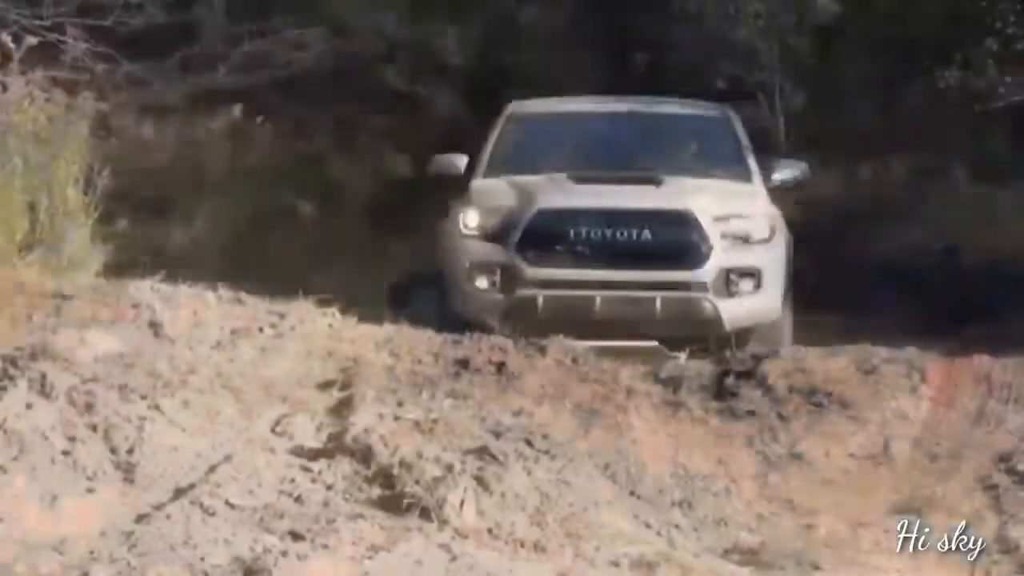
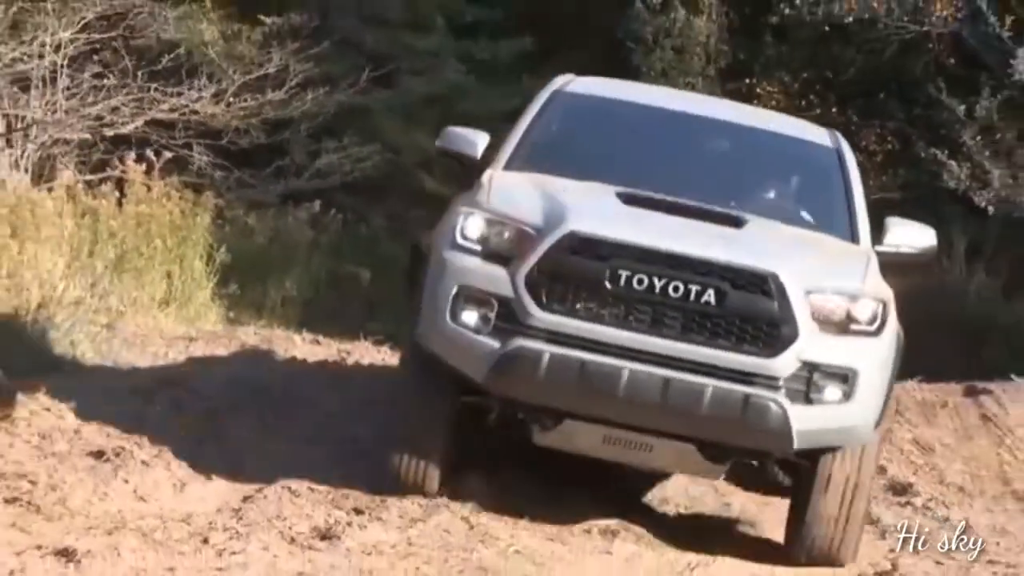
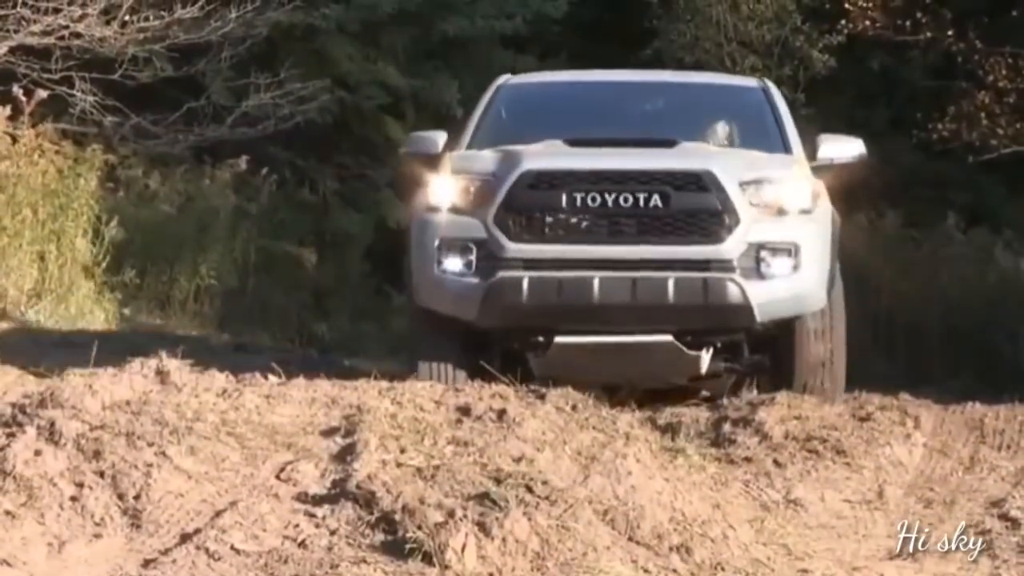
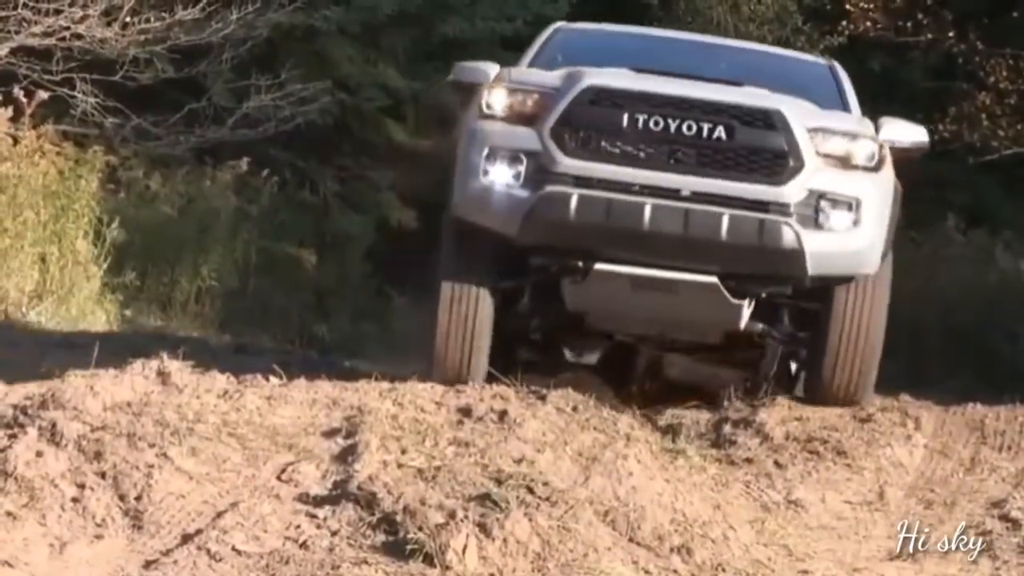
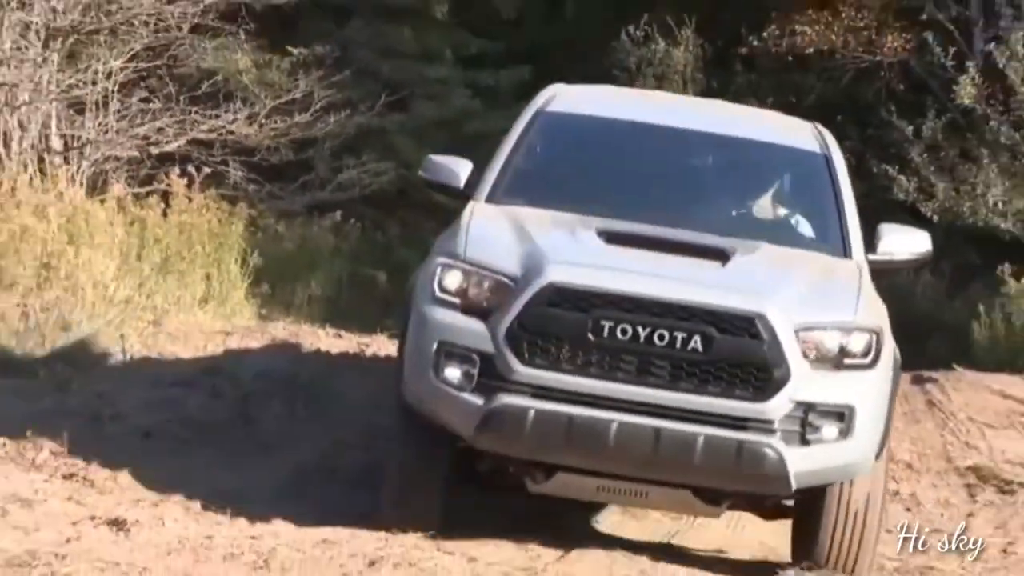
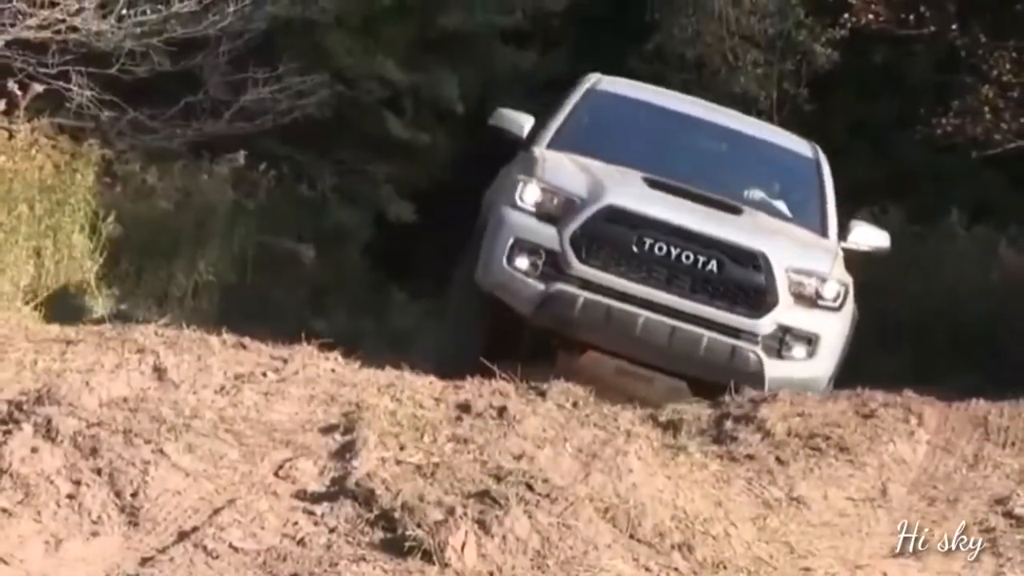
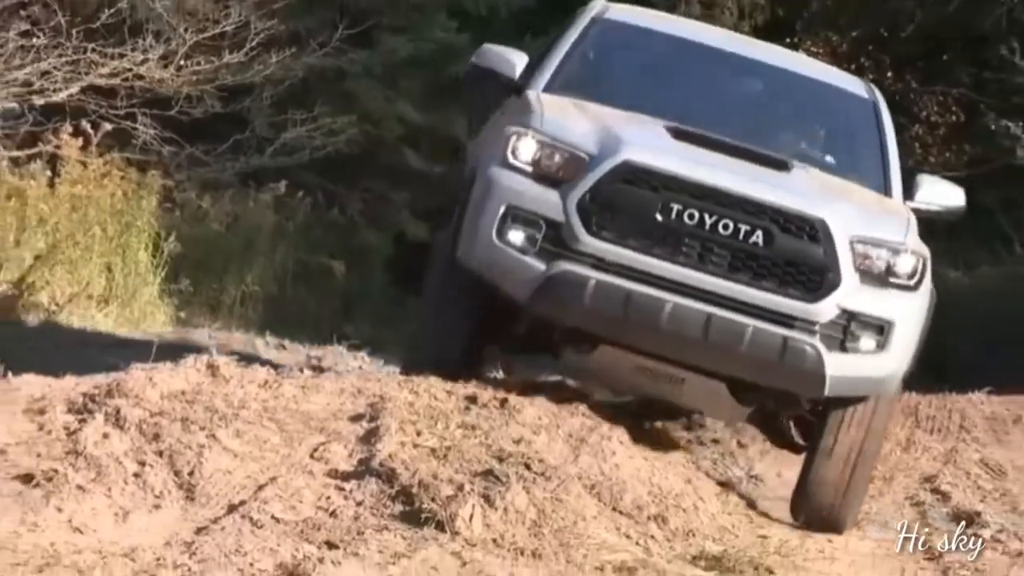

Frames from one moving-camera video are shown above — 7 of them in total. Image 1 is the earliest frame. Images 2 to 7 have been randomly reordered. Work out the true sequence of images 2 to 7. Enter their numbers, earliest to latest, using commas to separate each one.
6, 3, 4, 7, 2, 5
